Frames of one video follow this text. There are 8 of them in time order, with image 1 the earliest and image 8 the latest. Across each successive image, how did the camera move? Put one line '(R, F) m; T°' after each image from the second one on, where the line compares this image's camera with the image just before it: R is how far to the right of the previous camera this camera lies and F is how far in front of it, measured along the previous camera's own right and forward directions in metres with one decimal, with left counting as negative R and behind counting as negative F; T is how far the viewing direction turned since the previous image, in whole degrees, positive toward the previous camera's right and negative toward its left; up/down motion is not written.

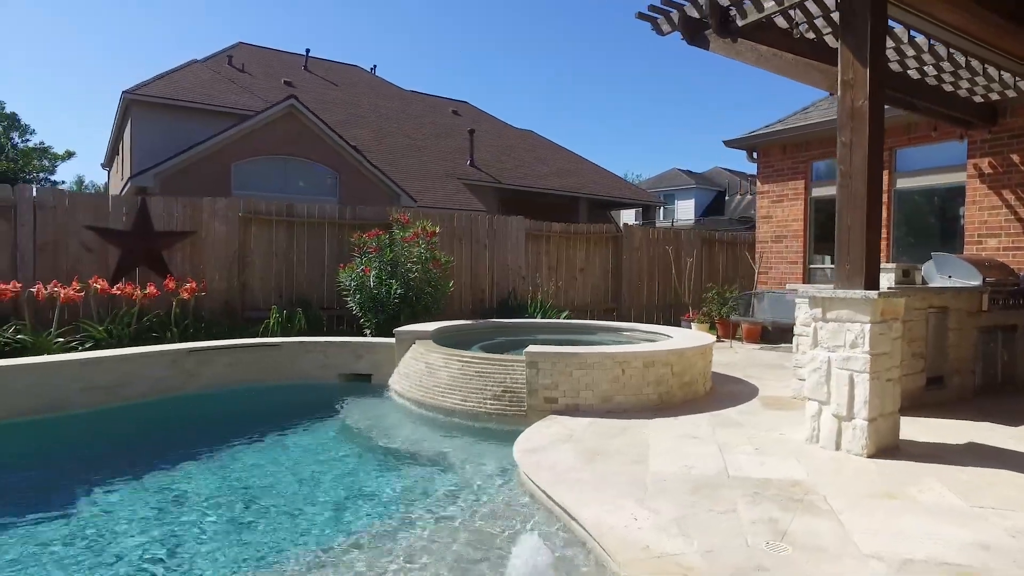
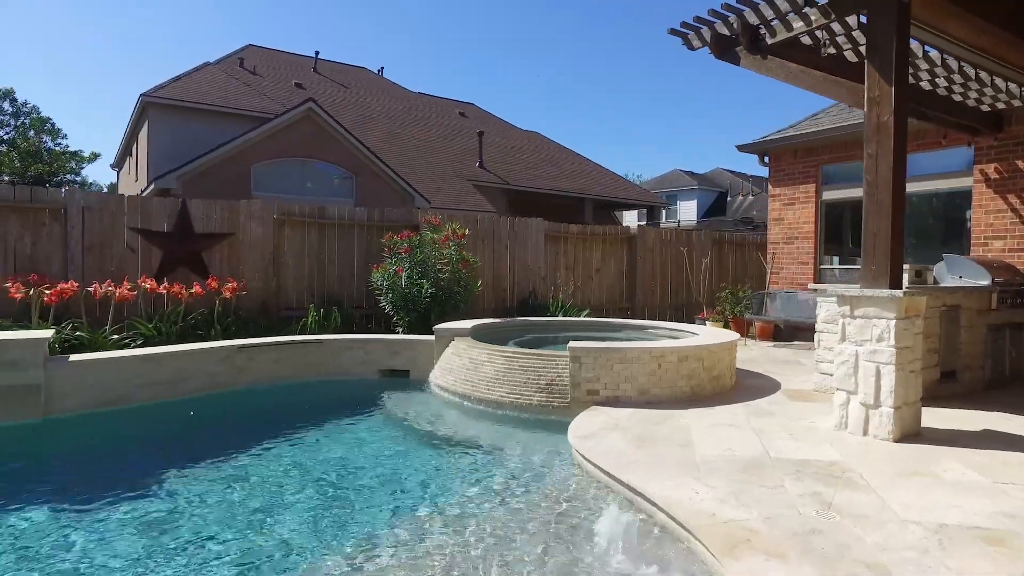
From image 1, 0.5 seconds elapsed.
(-0.4, -0.3) m; 0°
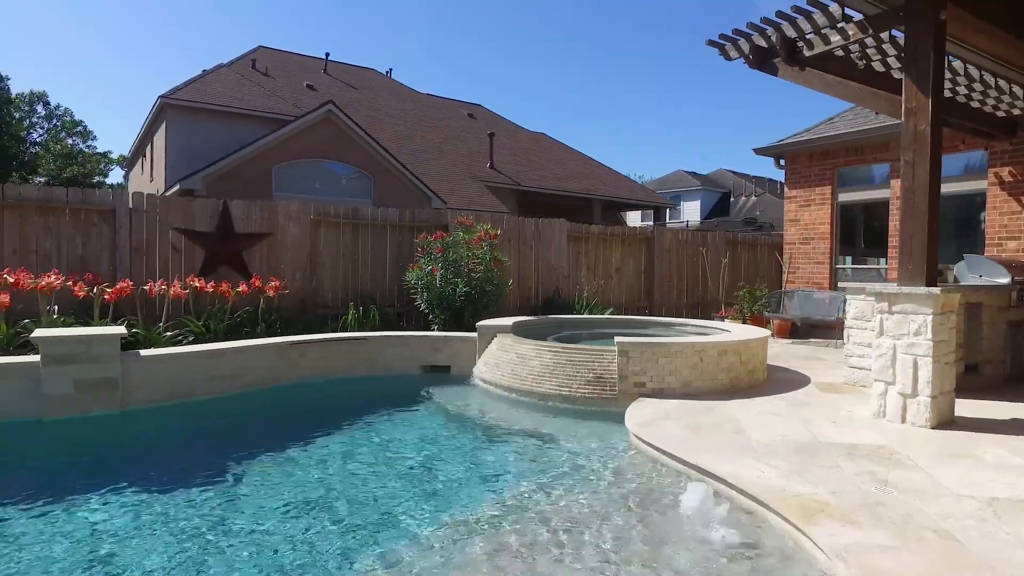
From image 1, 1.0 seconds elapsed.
(-0.4, -0.3) m; 0°
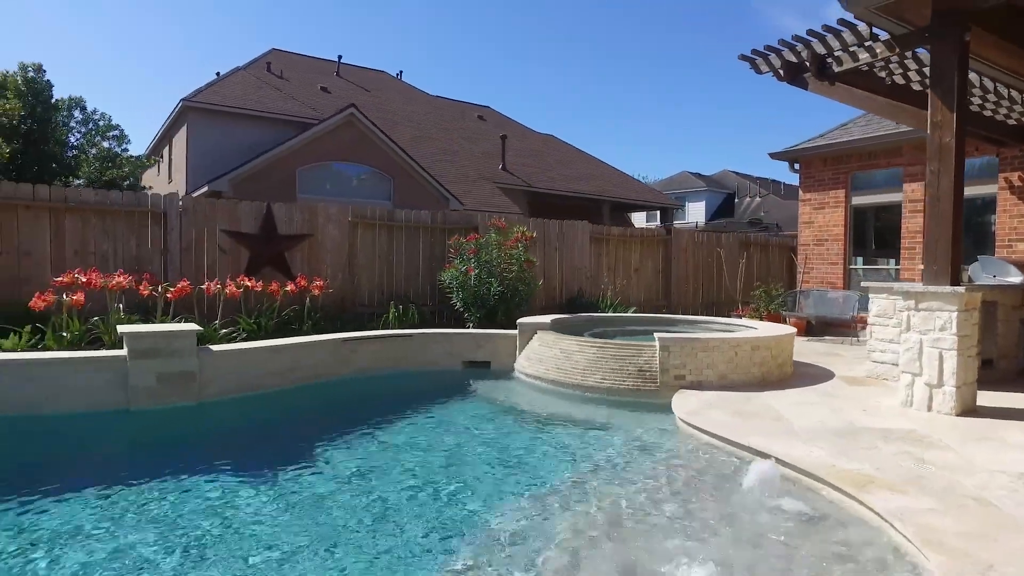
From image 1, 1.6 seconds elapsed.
(-0.4, -0.4) m; 0°
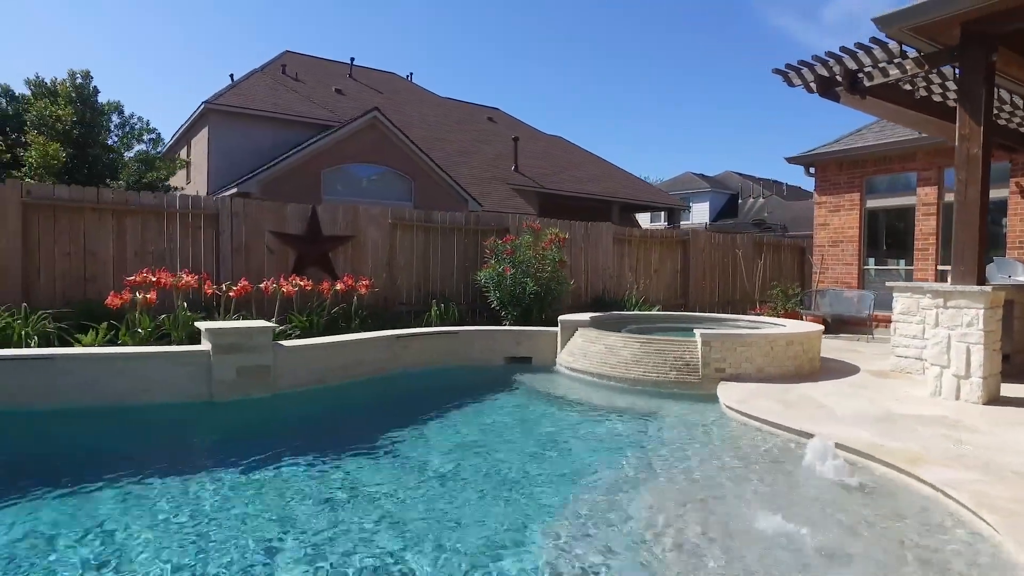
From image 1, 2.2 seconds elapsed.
(-0.5, -0.4) m; 0°
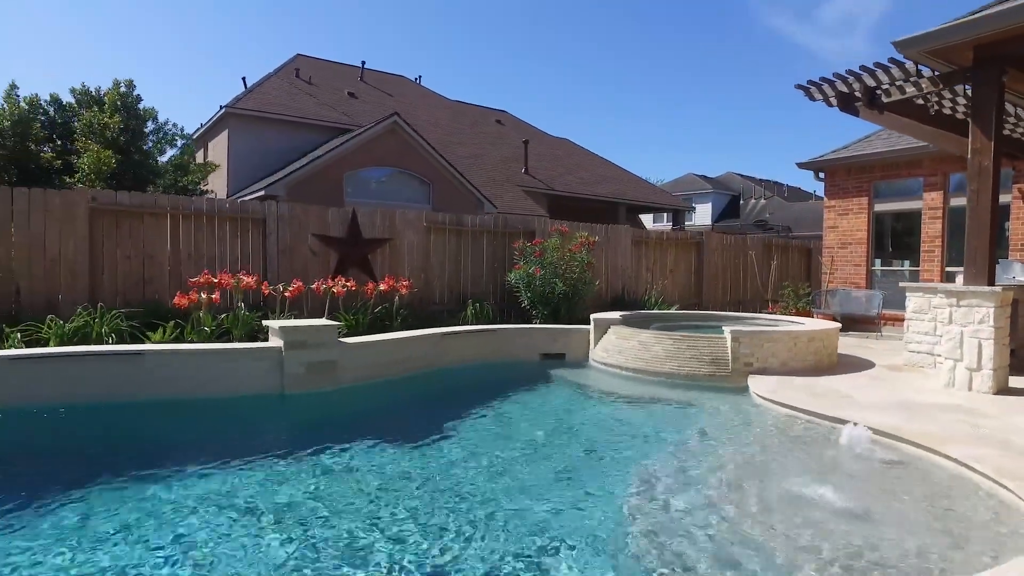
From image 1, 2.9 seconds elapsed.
(-0.5, -0.5) m; 0°
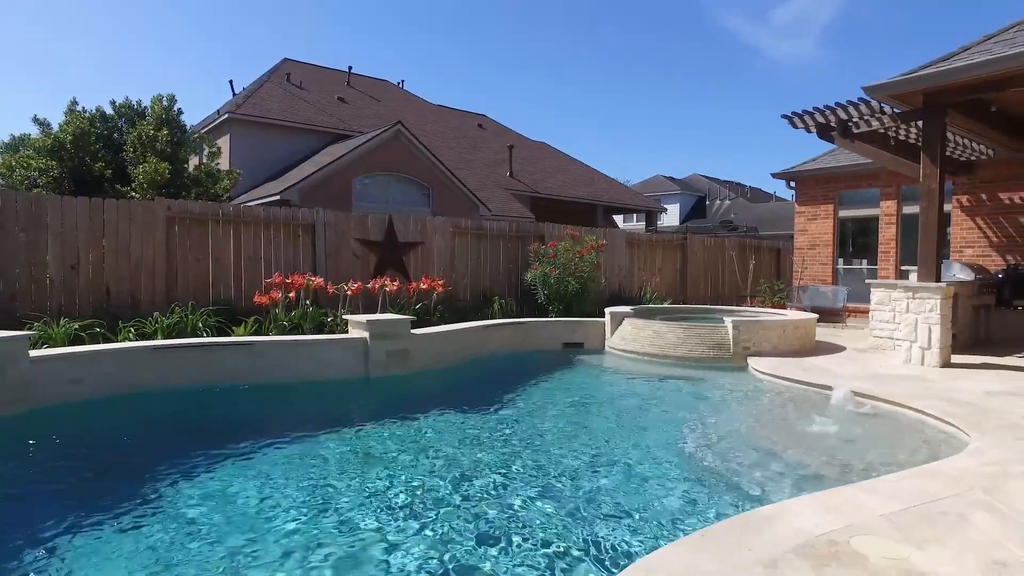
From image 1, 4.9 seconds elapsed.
(-0.9, -1.1) m; +3°
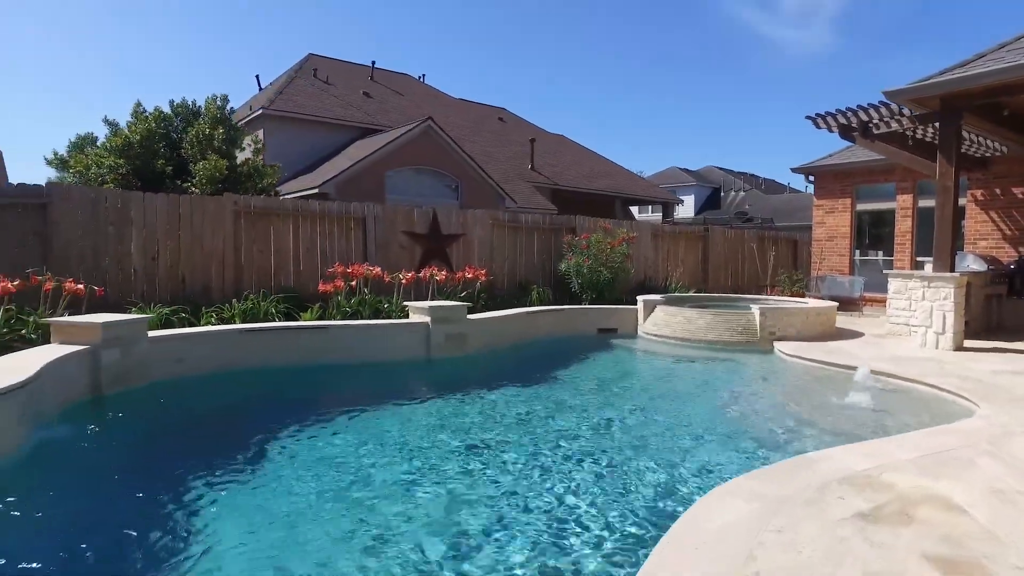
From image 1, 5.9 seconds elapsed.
(-0.5, -0.7) m; -1°
